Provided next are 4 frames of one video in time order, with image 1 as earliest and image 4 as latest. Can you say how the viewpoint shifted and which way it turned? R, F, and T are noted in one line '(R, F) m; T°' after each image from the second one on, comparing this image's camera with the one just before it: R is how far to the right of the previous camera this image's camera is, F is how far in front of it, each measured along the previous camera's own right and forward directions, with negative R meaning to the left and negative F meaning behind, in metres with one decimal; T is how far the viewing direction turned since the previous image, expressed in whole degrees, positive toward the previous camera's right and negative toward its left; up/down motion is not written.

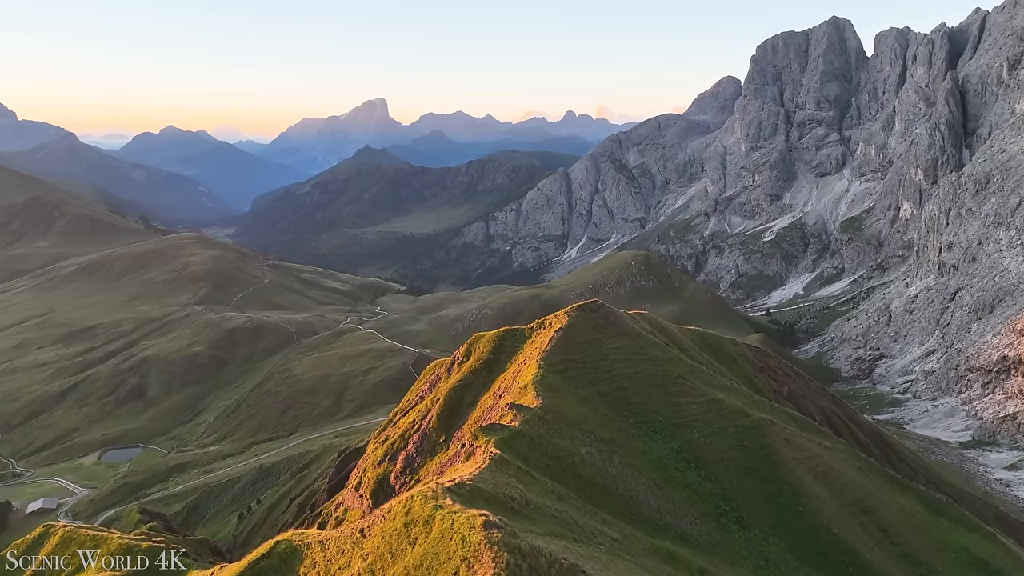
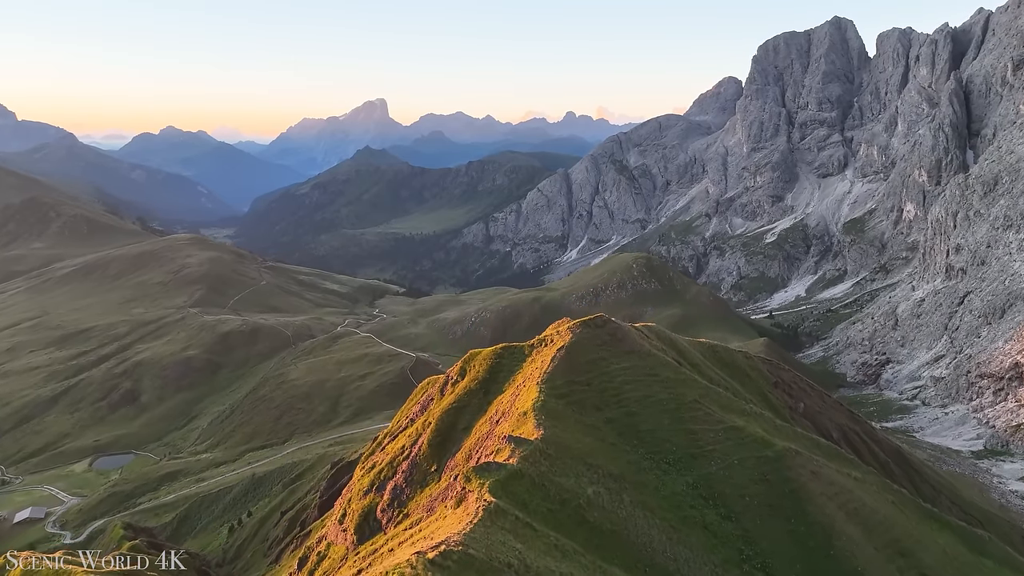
(+0.1, +4.6) m; 0°
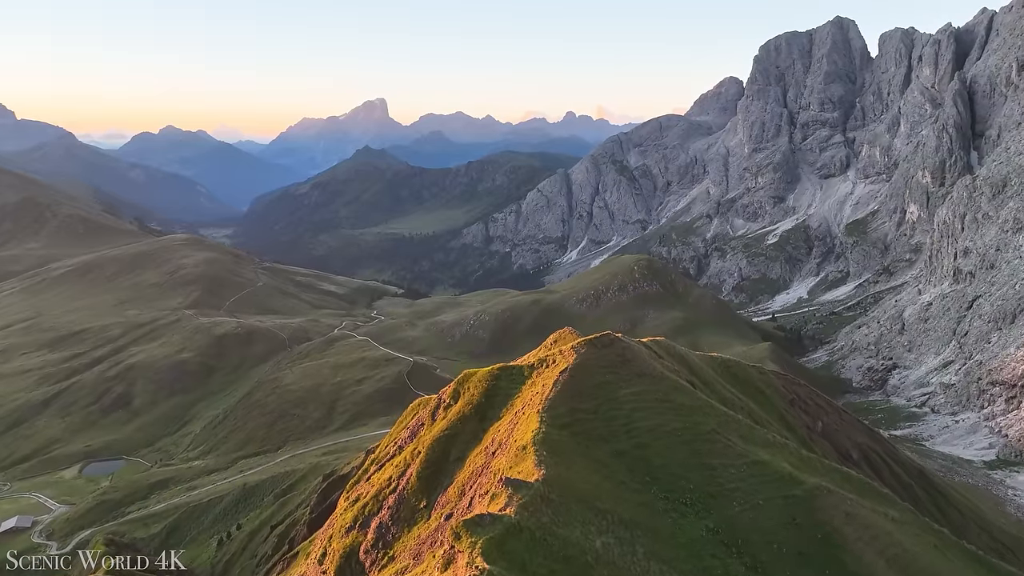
(+0.1, +4.6) m; 0°
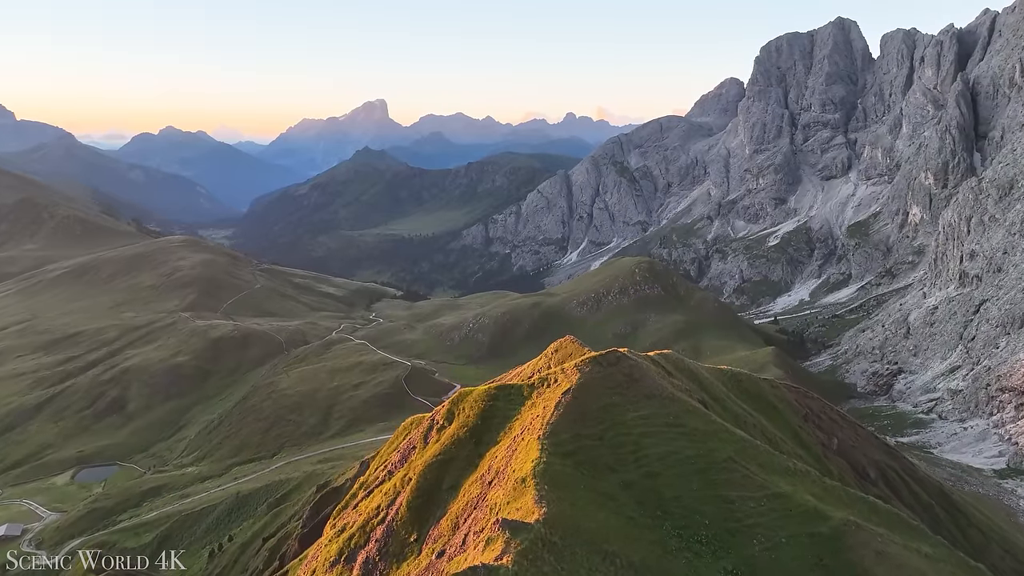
(+0.1, +3.4) m; 0°
